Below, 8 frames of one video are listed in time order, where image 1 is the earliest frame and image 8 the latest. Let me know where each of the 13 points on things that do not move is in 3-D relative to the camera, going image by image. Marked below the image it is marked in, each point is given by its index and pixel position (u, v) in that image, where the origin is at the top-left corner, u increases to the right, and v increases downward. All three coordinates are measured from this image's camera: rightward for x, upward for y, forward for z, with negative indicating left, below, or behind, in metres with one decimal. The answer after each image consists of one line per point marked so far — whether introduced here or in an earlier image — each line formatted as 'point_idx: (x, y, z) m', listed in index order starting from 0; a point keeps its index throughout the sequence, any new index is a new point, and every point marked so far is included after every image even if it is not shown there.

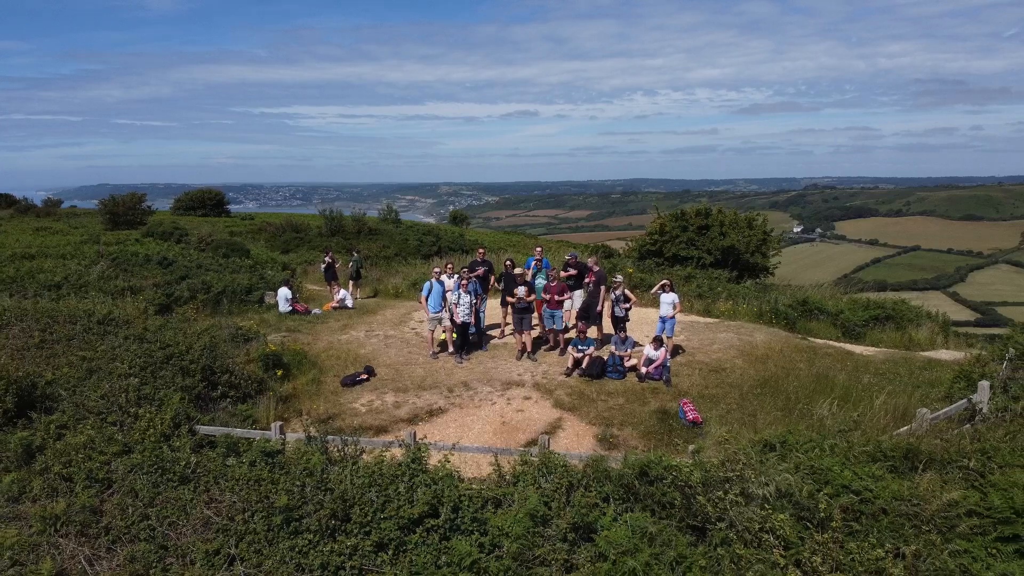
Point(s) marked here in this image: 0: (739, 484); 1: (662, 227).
0: (+1.4, -1.3, +4.3) m
1: (+2.8, +1.1, +12.0) m
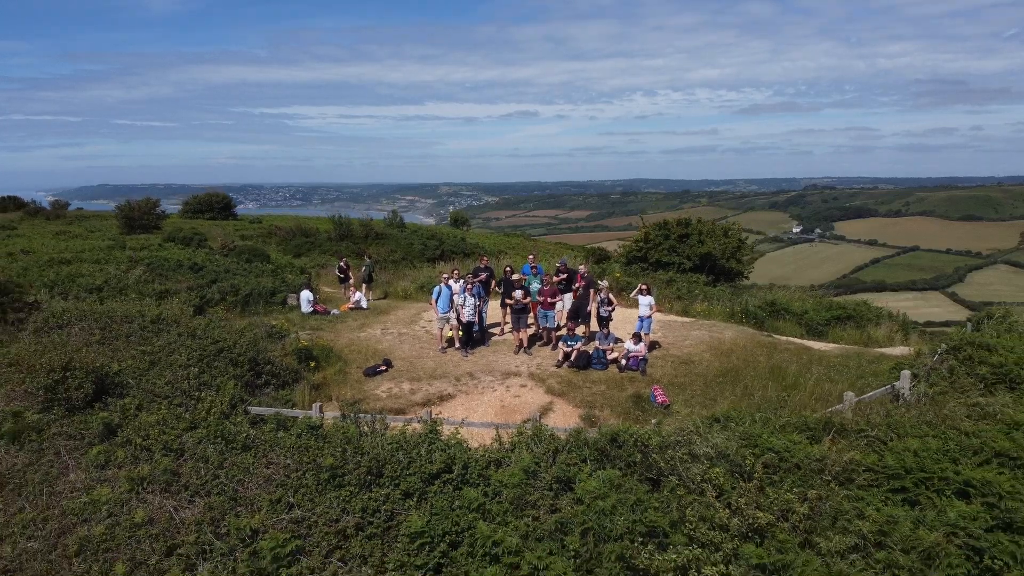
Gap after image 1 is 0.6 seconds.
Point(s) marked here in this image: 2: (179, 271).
0: (+1.4, -1.4, +5.4) m
1: (+2.8, +1.1, +13.1) m
2: (-6.3, +0.3, +12.1) m
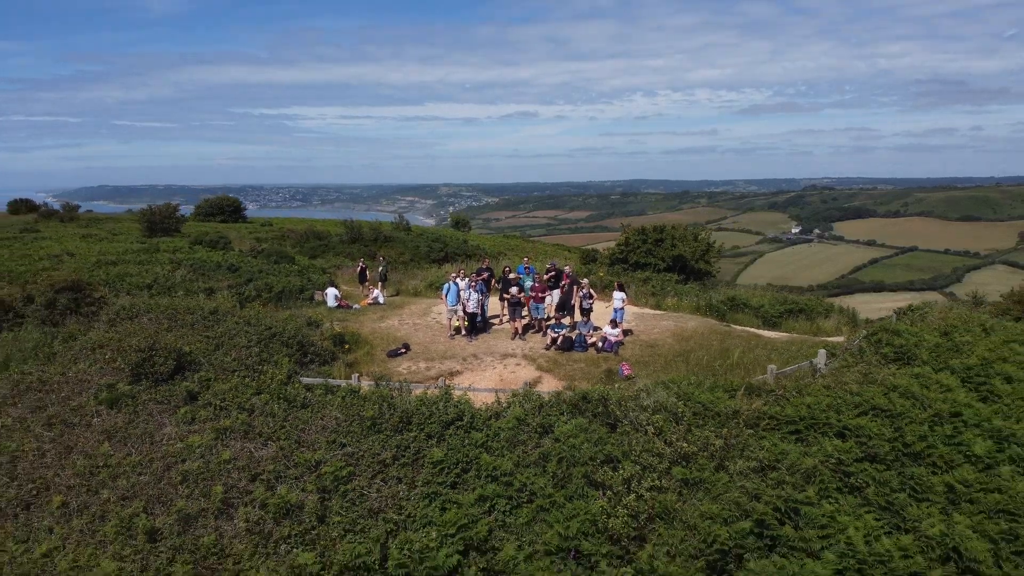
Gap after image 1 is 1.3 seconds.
0: (+1.3, -1.3, +7.0) m
1: (+2.7, +1.1, +14.7) m
2: (-6.4, +0.4, +13.7) m
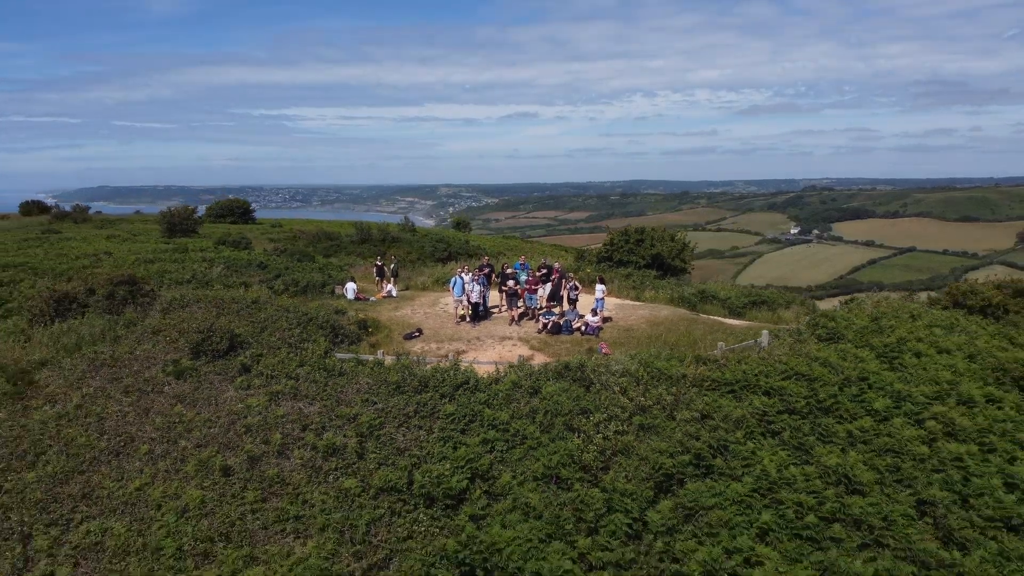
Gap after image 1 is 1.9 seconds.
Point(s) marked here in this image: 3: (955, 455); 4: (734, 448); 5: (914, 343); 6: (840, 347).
0: (+1.3, -1.2, +8.7) m
1: (+2.7, +1.3, +16.4) m
2: (-6.4, +0.5, +15.4) m
3: (+5.3, -2.0, +7.6) m
4: (+2.6, -1.9, +7.5) m
5: (+6.3, -0.8, +9.9) m
6: (+5.0, -0.9, +9.7) m
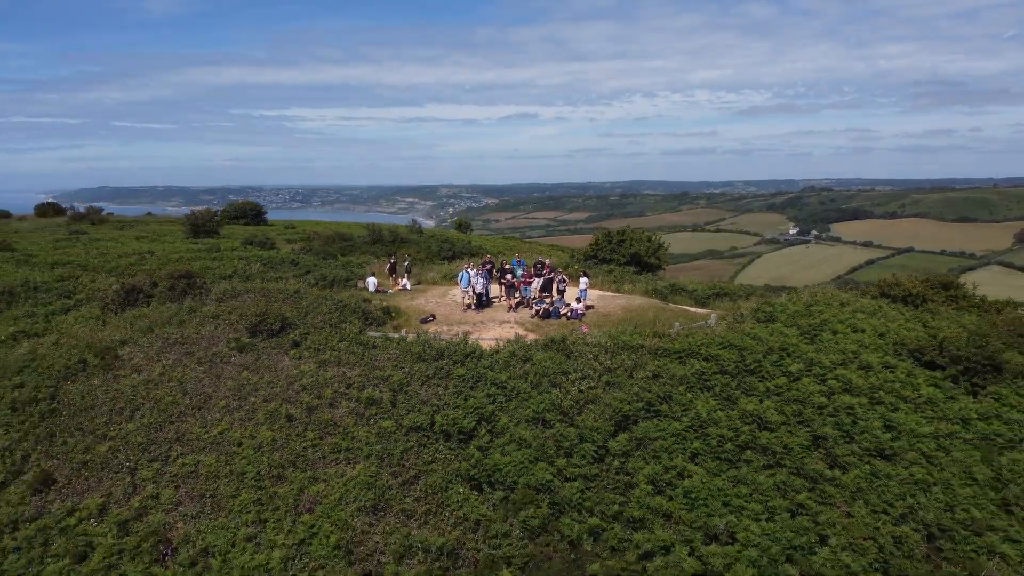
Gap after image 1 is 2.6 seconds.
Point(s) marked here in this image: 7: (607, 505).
0: (+1.2, -1.0, +11.0) m
1: (+2.6, +1.4, +18.8) m
2: (-6.5, +0.6, +17.8) m
3: (+5.2, -1.8, +9.9) m
4: (+2.5, -1.7, +9.8) m
5: (+6.3, -0.7, +12.3) m
6: (+4.9, -0.7, +12.1) m
7: (+1.3, -2.9, +8.8) m
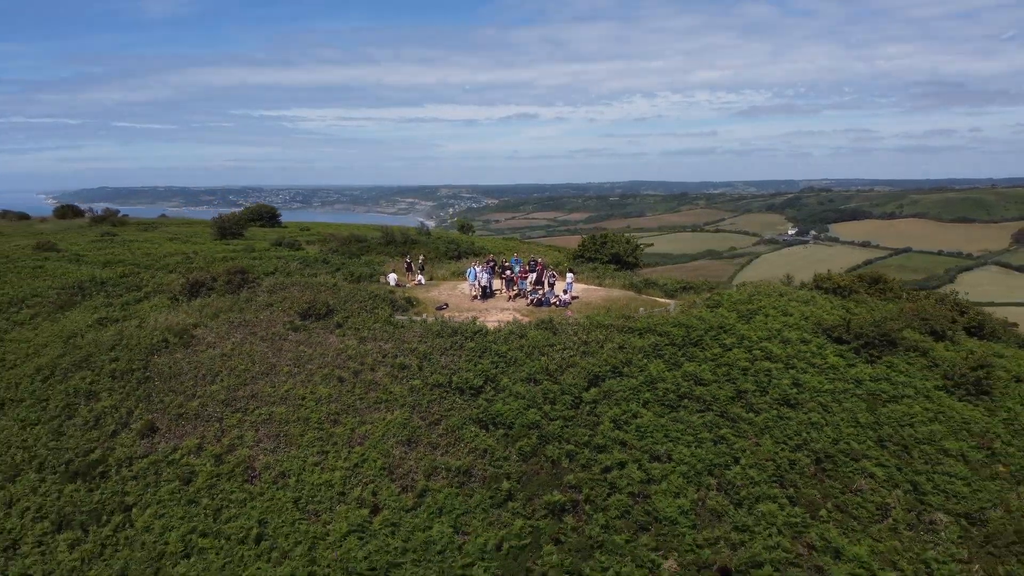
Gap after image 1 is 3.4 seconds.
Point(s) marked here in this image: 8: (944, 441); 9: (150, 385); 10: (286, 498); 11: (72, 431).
0: (+1.2, -0.8, +14.1) m
1: (+2.6, +1.6, +21.9) m
2: (-6.5, +0.8, +20.8) m
3: (+5.2, -1.6, +13.0) m
4: (+2.5, -1.5, +12.9) m
5: (+6.2, -0.5, +15.4) m
6: (+4.9, -0.5, +15.2) m
7: (+1.2, -2.7, +11.9) m
8: (+8.4, -2.9, +12.3) m
9: (-8.4, -2.2, +14.8) m
10: (-4.1, -3.8, +11.6) m
11: (-9.8, -3.1, +14.2) m
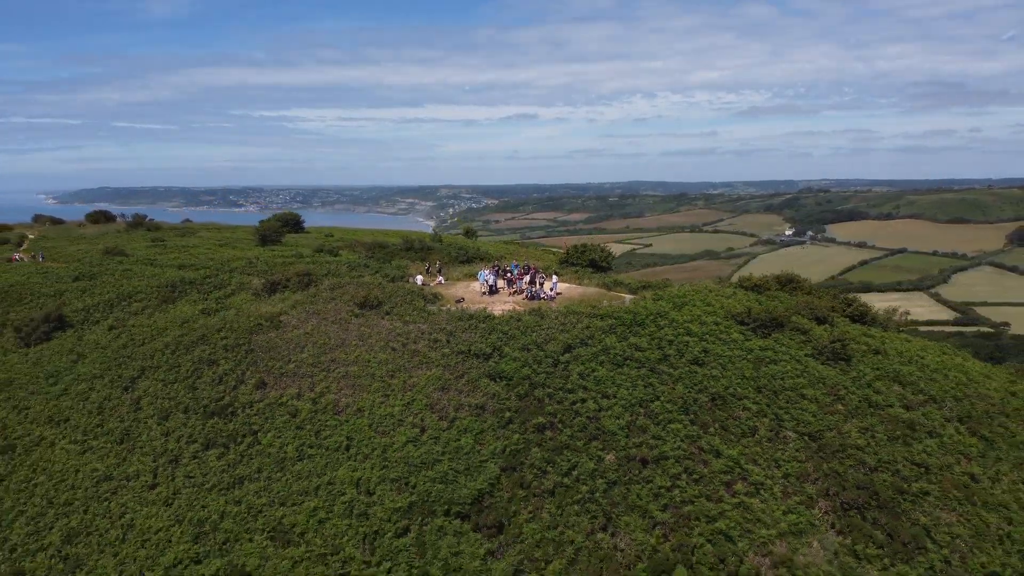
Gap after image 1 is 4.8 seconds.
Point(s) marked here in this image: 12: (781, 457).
0: (+1.2, -0.8, +20.1) m
1: (+2.6, +1.6, +27.8) m
2: (-6.5, +0.9, +26.8) m
3: (+5.2, -1.6, +19.0) m
4: (+2.5, -1.5, +18.9) m
5: (+6.2, -0.4, +21.3) m
6: (+4.9, -0.5, +21.1) m
7: (+1.2, -2.7, +17.8) m
8: (+8.4, -2.9, +18.3) m
9: (-8.4, -2.2, +20.8) m
10: (-4.1, -3.7, +17.6) m
11: (-9.8, -3.1, +20.2) m
12: (+6.9, -4.3, +16.3) m
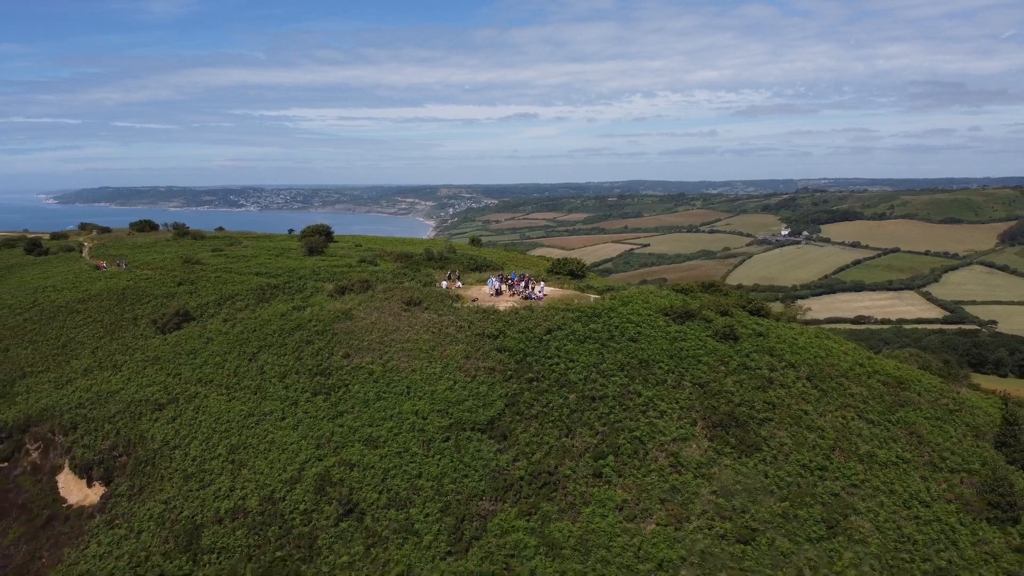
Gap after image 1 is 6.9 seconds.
0: (+1.2, -0.9, +30.0) m
1: (+2.6, +1.5, +37.7) m
2: (-6.5, +0.7, +36.7) m
3: (+5.2, -1.7, +28.9) m
4: (+2.5, -1.6, +28.8) m
5: (+6.2, -0.6, +31.2) m
6: (+4.9, -0.6, +31.0) m
7: (+1.2, -2.8, +27.7) m
8: (+8.4, -3.0, +28.2) m
9: (-8.4, -2.4, +30.7) m
10: (-4.1, -3.9, +27.5) m
11: (-9.8, -3.3, +30.1) m
12: (+6.9, -4.5, +26.3) m
